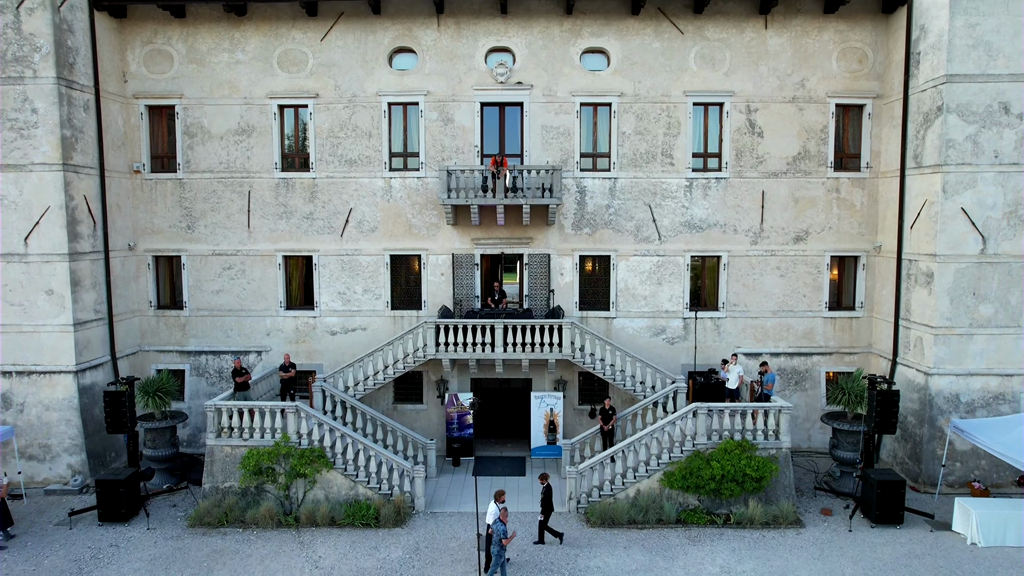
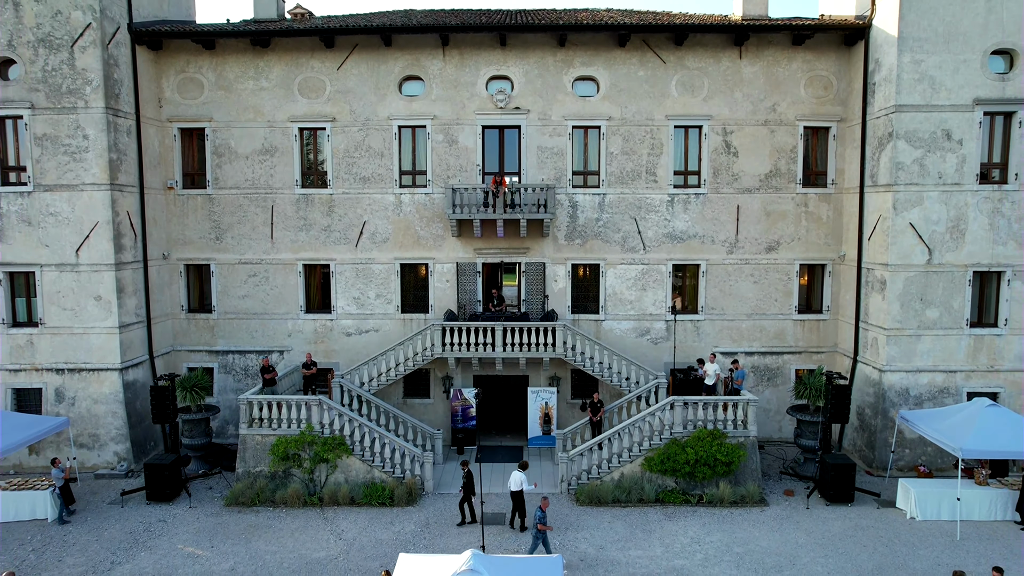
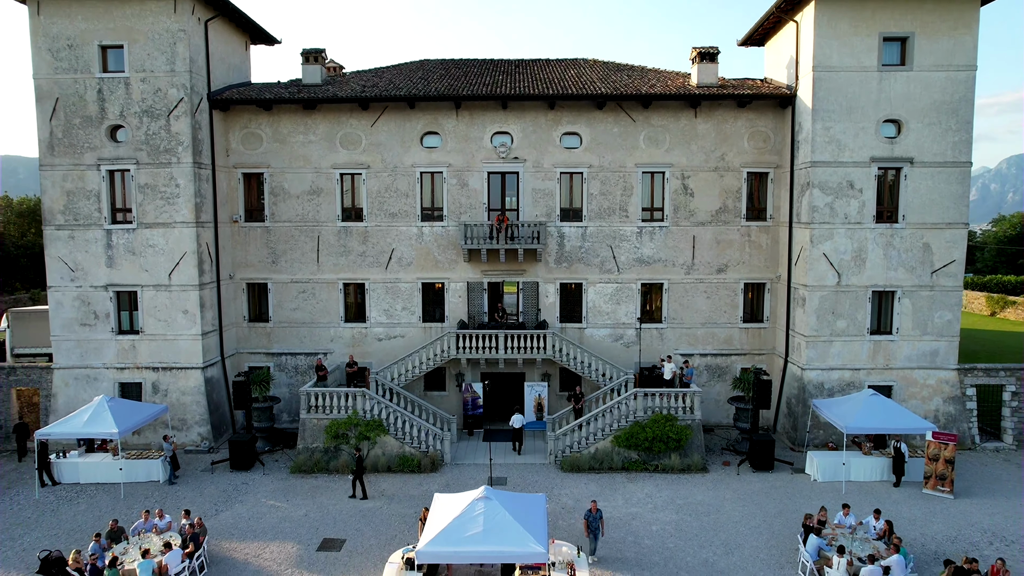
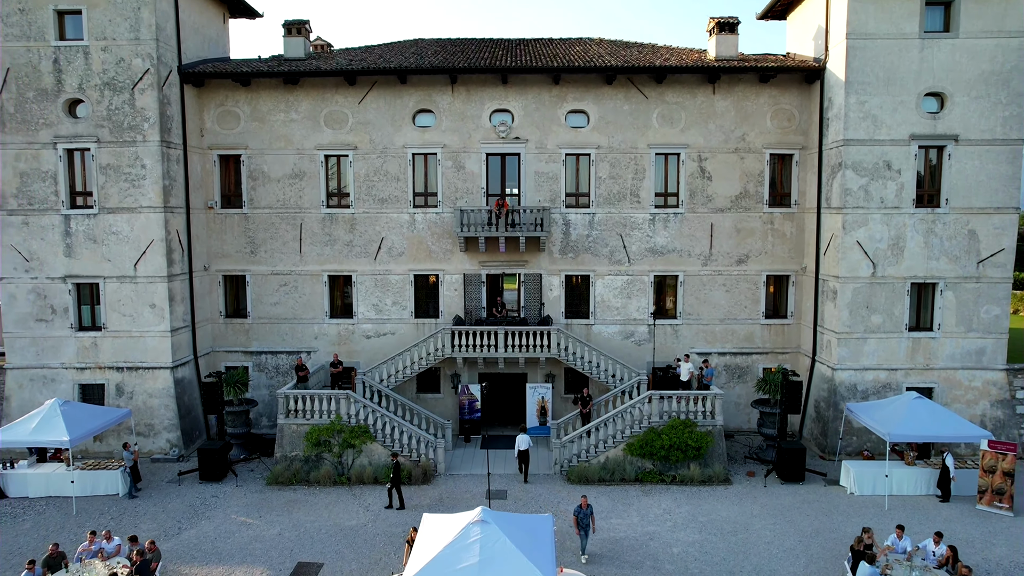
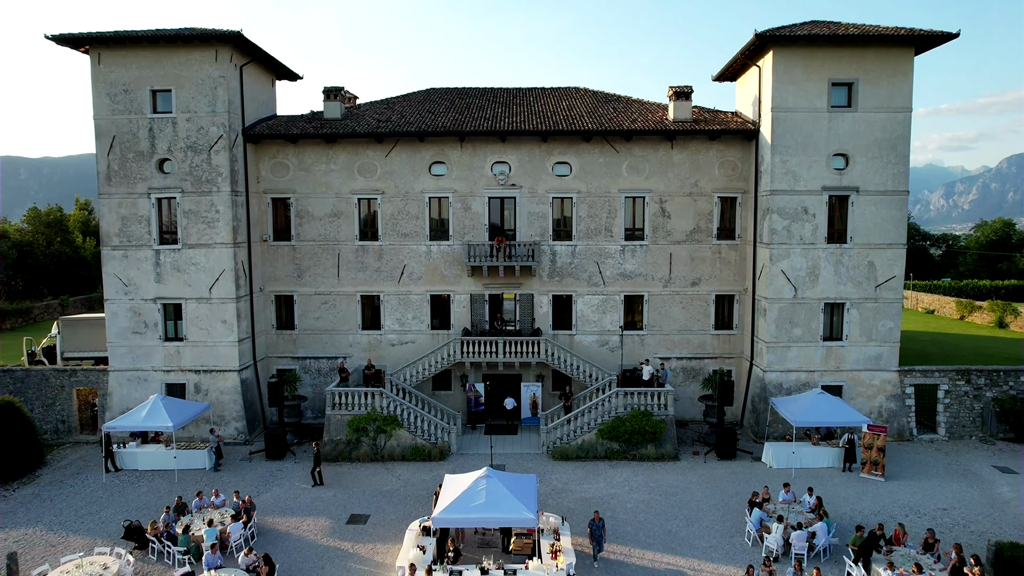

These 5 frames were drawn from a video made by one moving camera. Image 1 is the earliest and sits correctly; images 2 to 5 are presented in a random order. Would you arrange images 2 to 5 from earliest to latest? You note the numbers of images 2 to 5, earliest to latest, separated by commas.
2, 4, 3, 5
